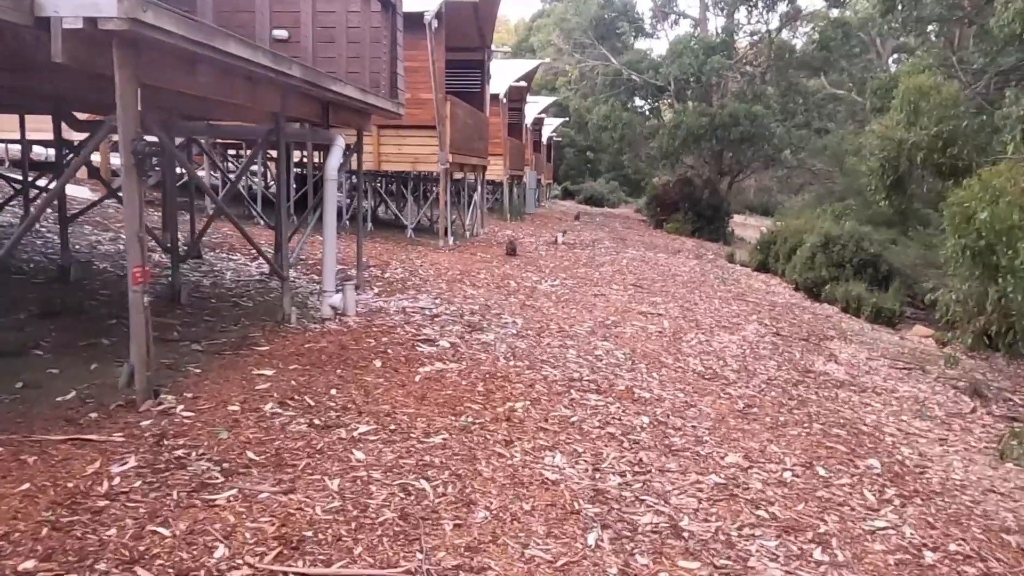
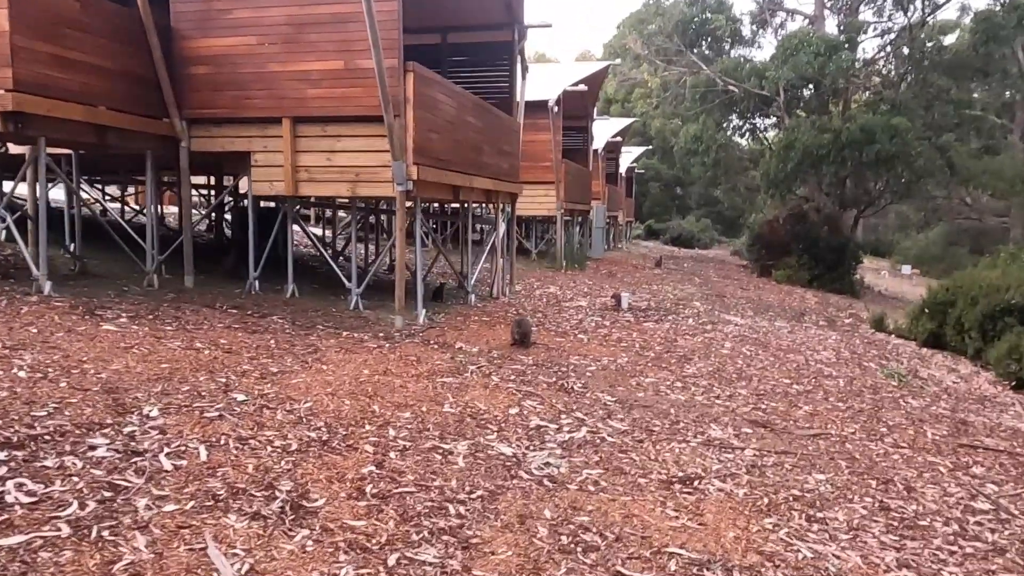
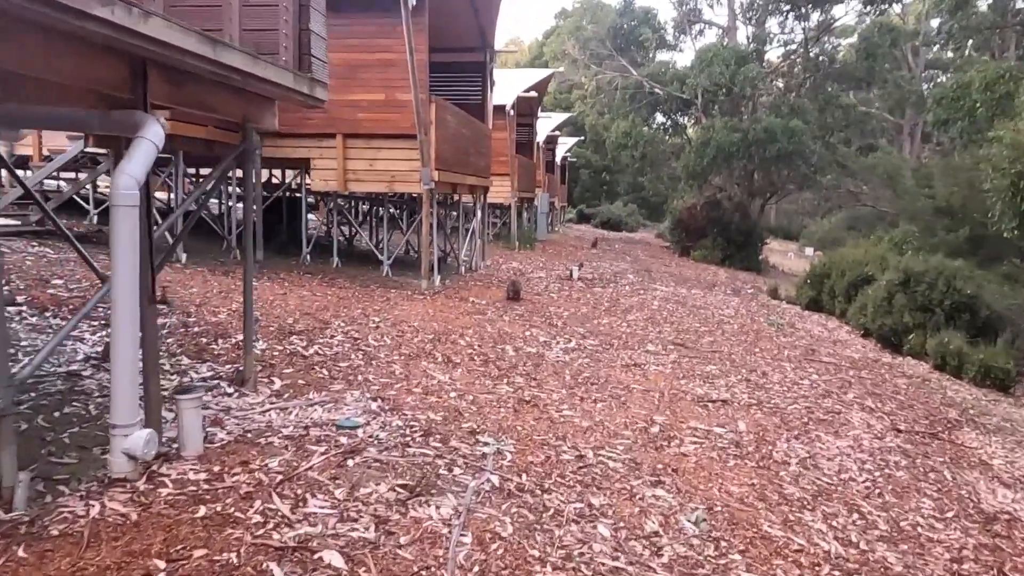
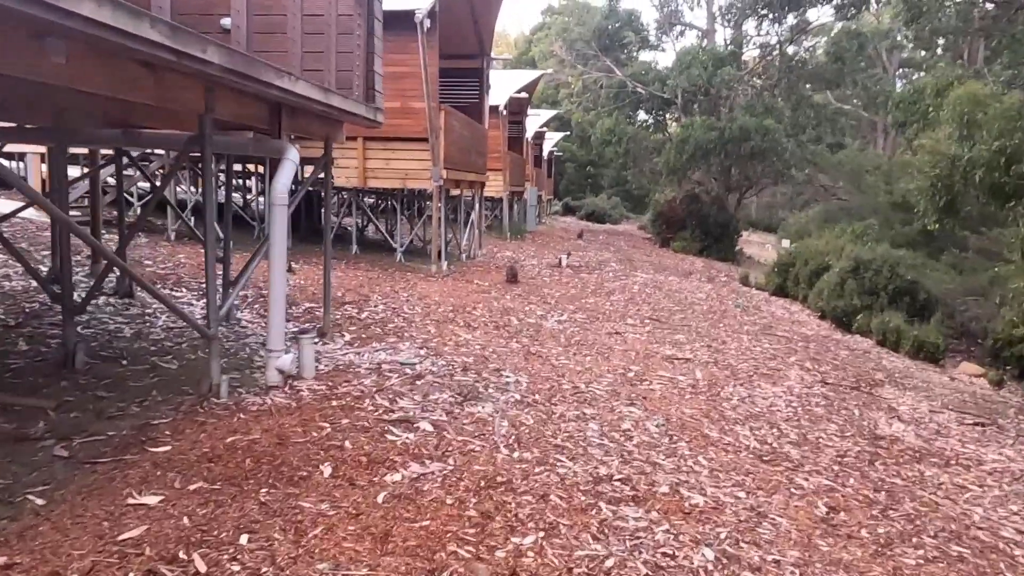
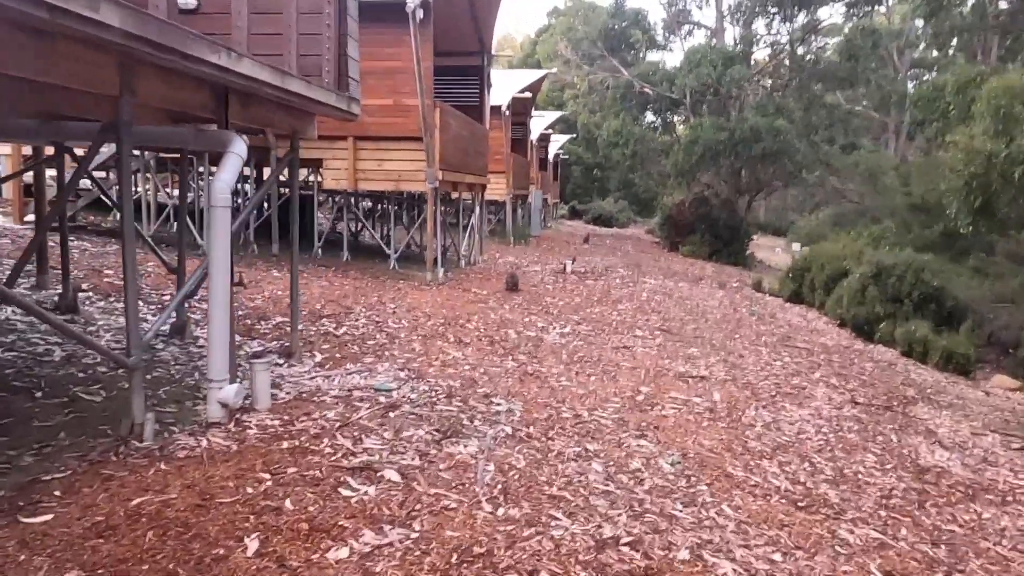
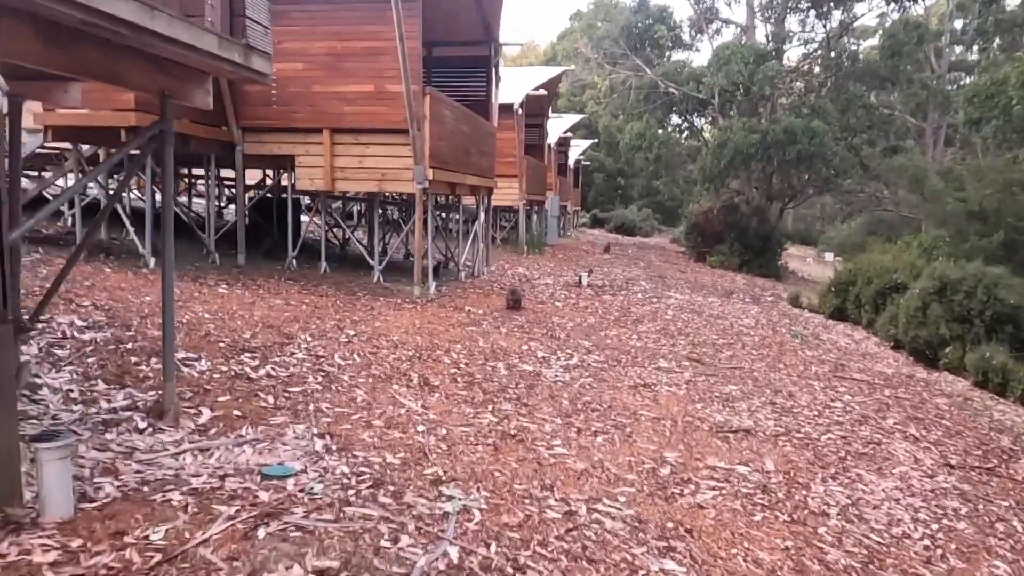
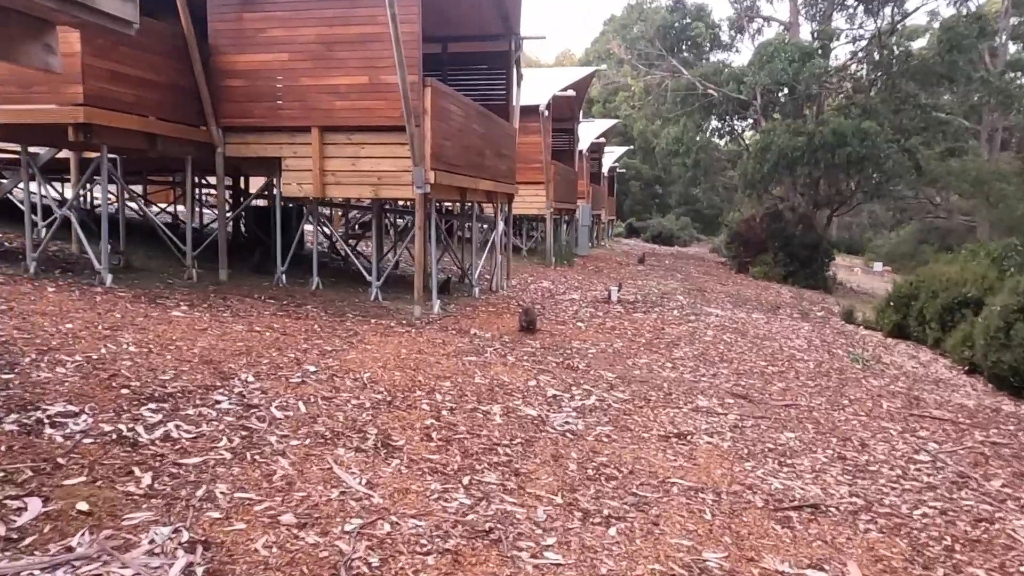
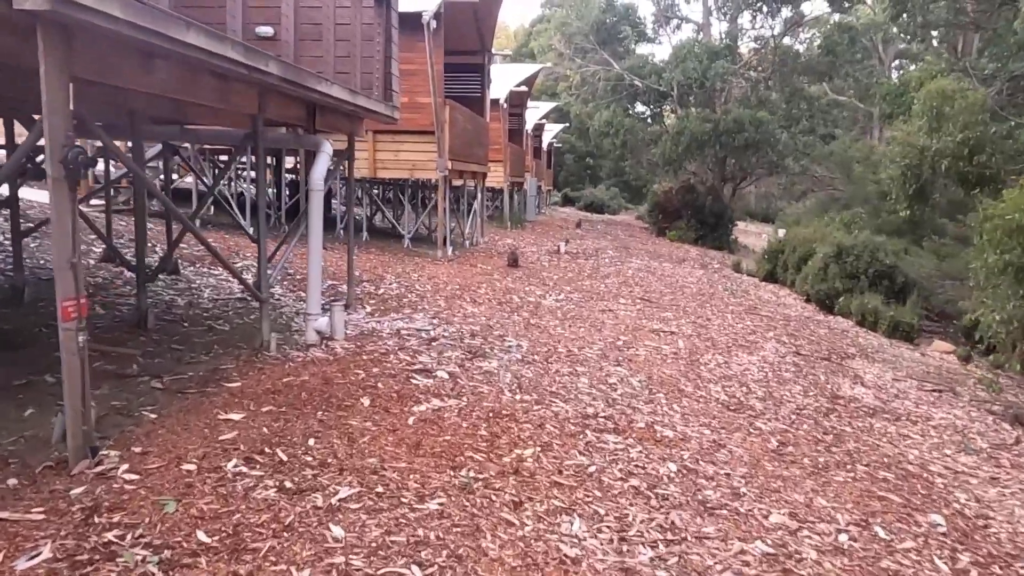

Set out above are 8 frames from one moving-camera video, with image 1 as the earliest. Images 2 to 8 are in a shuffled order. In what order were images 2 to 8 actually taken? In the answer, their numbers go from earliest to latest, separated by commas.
8, 4, 5, 3, 6, 7, 2
